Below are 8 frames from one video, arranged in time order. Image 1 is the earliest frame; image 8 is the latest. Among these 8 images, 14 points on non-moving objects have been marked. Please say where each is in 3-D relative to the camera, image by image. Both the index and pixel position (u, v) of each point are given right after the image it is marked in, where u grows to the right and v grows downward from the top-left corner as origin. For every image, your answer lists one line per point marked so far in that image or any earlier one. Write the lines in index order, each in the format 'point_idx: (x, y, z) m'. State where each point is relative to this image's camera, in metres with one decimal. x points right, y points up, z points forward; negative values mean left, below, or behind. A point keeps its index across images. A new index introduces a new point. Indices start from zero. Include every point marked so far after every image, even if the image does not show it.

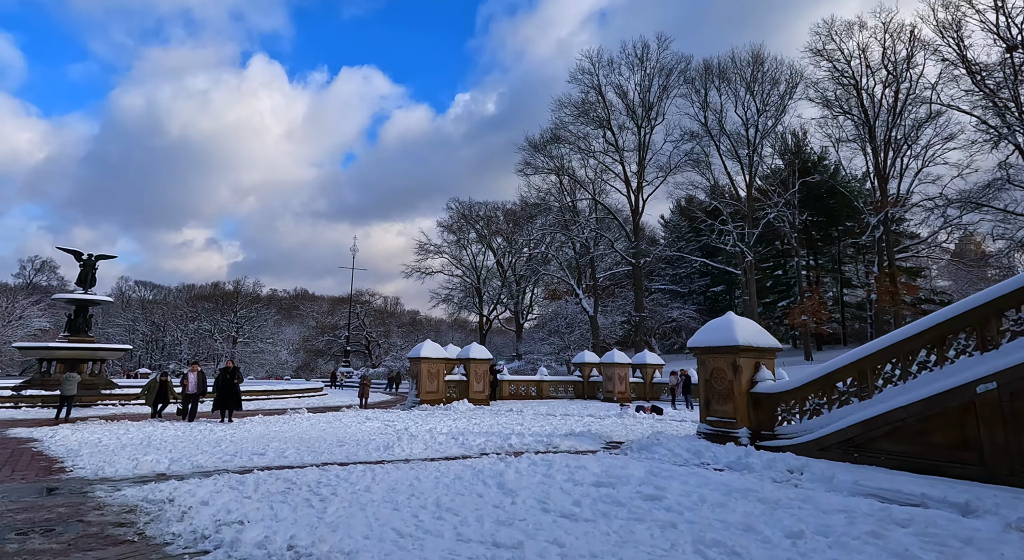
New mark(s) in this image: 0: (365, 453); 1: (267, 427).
0: (-1.9, -2.2, +8.4) m
1: (-4.7, -2.8, +12.5) m
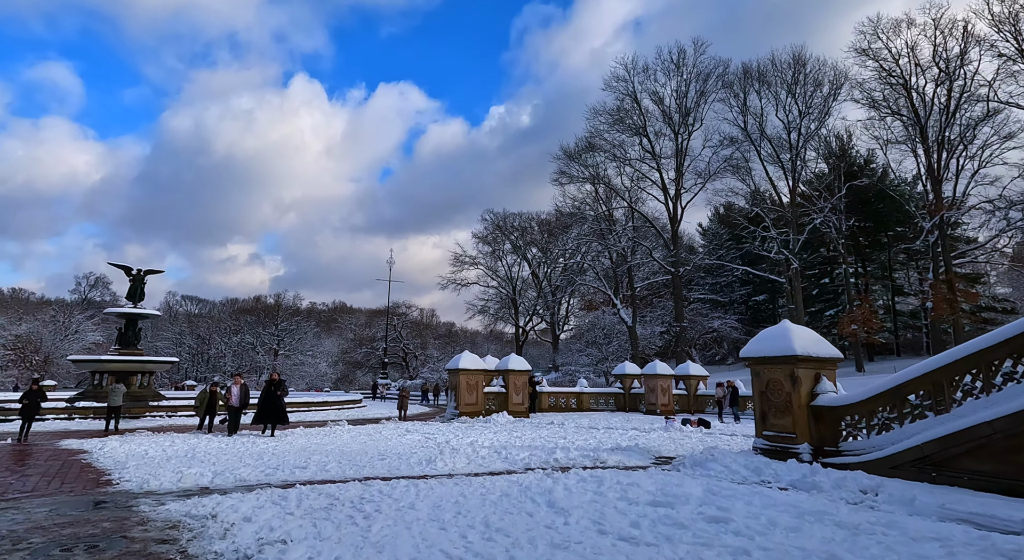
0: (-1.3, -2.4, +8.2) m
1: (-3.8, -3.0, +12.5) m
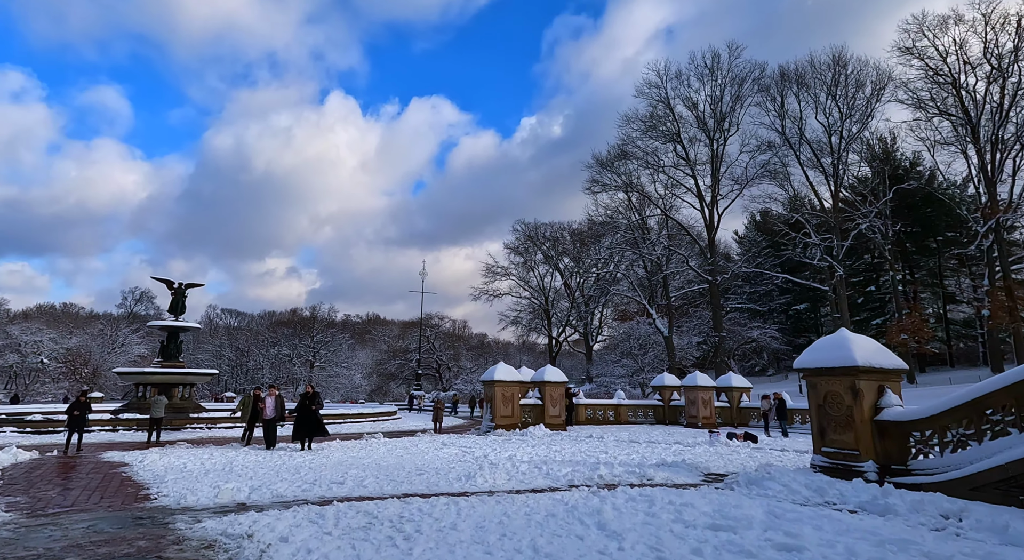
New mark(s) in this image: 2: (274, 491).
0: (-0.8, -2.5, +8.0) m
1: (-3.1, -3.3, +12.3) m
2: (-2.8, -2.5, +7.8) m
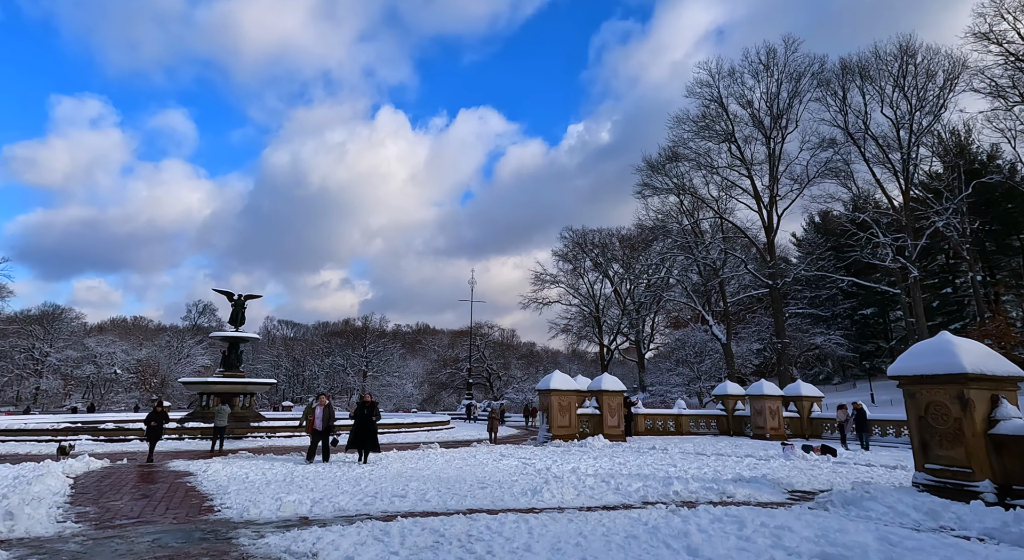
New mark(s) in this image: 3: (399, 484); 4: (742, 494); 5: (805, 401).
0: (0.0, -2.5, +7.6) m
1: (-2.0, -3.4, +12.1) m
2: (-2.0, -2.6, +7.6) m
3: (-1.6, -2.9, +9.2) m
4: (+2.6, -2.4, +7.3) m
5: (+8.5, -3.5, +19.1) m
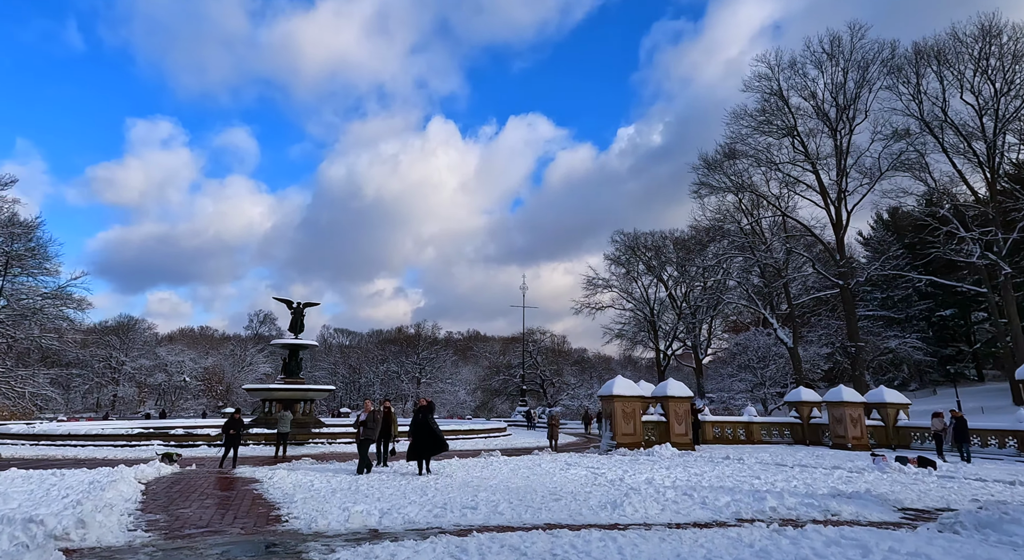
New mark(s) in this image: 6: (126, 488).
0: (+0.9, -2.5, +7.1) m
1: (-0.8, -3.5, +11.8) m
2: (-1.2, -2.6, +7.3) m
3: (-0.6, -2.9, +8.9) m
4: (+3.4, -2.3, +6.6) m
5: (+10.3, -3.5, +17.9) m
6: (-5.7, -3.1, +9.6) m
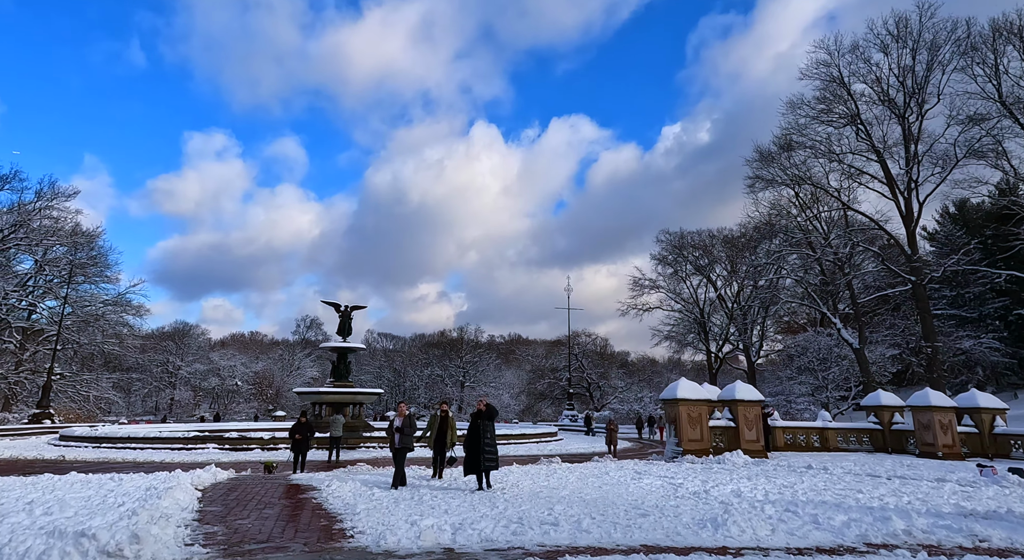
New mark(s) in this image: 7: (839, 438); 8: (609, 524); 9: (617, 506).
0: (+1.7, -2.4, +6.3) m
1: (+0.4, -3.4, +11.0) m
2: (-0.3, -2.5, +6.6) m
3: (+0.4, -2.8, +8.1) m
4: (+4.2, -2.2, +5.7) m
5: (+11.8, -3.3, +16.4) m
6: (-4.7, -3.0, +9.2) m
7: (+9.5, -4.6, +18.9) m
8: (+1.0, -2.6, +6.8) m
9: (+1.3, -2.8, +8.1) m
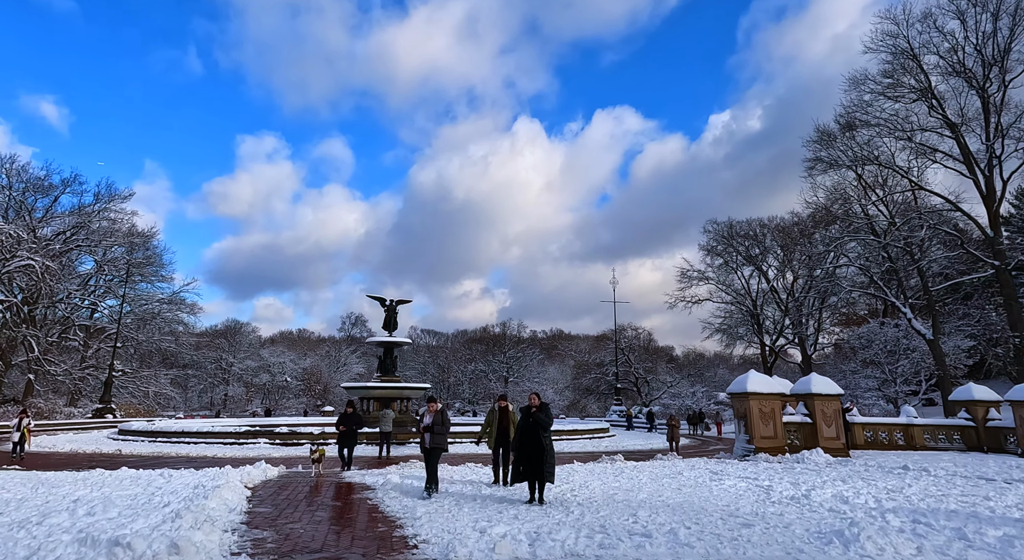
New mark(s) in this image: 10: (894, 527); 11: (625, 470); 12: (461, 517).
0: (+2.5, -2.2, +5.3) m
1: (+1.5, -3.1, +10.1) m
2: (+0.4, -2.3, +5.7) m
3: (+1.2, -2.6, +7.2) m
4: (+4.9, -1.9, +4.5) m
5: (+13.2, -2.9, +14.7) m
6: (-3.7, -2.8, +8.6) m
7: (+11.0, -4.1, +17.4) m
8: (+1.8, -2.3, +5.9) m
9: (+2.1, -2.5, +7.1) m
10: (+3.6, -2.3, +6.2) m
11: (+2.1, -3.5, +12.2) m
12: (-0.6, -2.6, +7.0) m
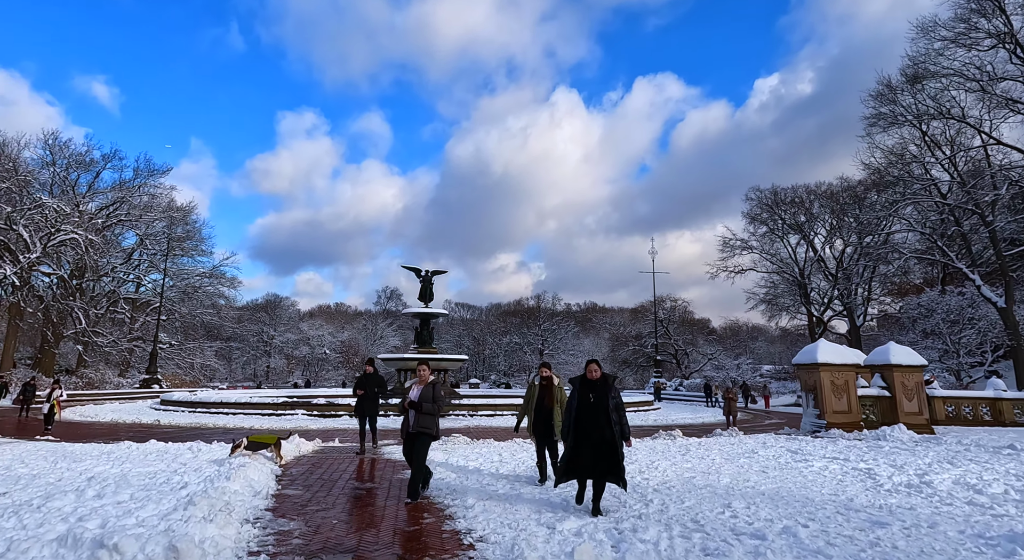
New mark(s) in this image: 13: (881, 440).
0: (+3.0, -1.7, +4.0) m
1: (+2.3, -2.5, +8.9) m
2: (+1.0, -1.9, +4.6) m
3: (+1.9, -2.0, +6.0) m
4: (+5.4, -1.5, +3.1) m
5: (+14.2, -2.0, +12.9) m
6: (-3.0, -2.3, +7.7) m
7: (+12.2, -3.1, +15.7) m
8: (+2.3, -1.8, +4.6) m
9: (+2.8, -2.0, +5.9) m
10: (+4.2, -1.8, +4.8) m
11: (+3.0, -2.8, +11.0) m
12: (+0.1, -2.1, +5.9) m
13: (+6.8, -2.9, +12.0) m
